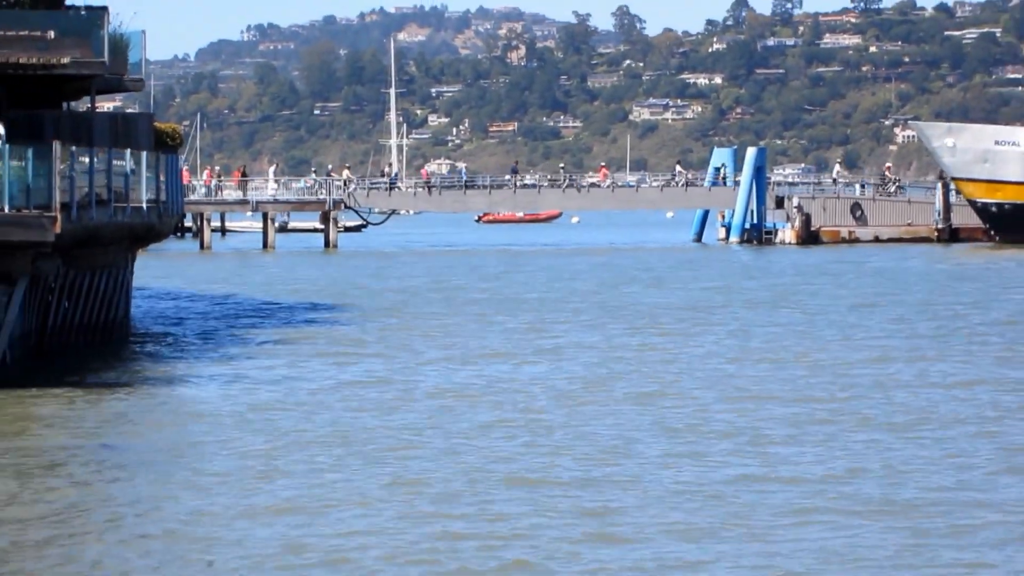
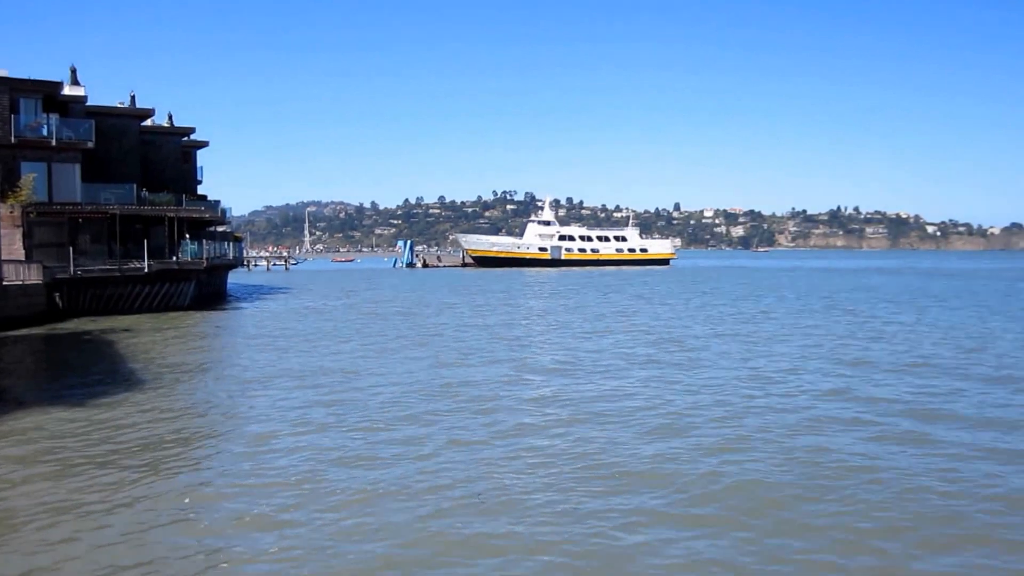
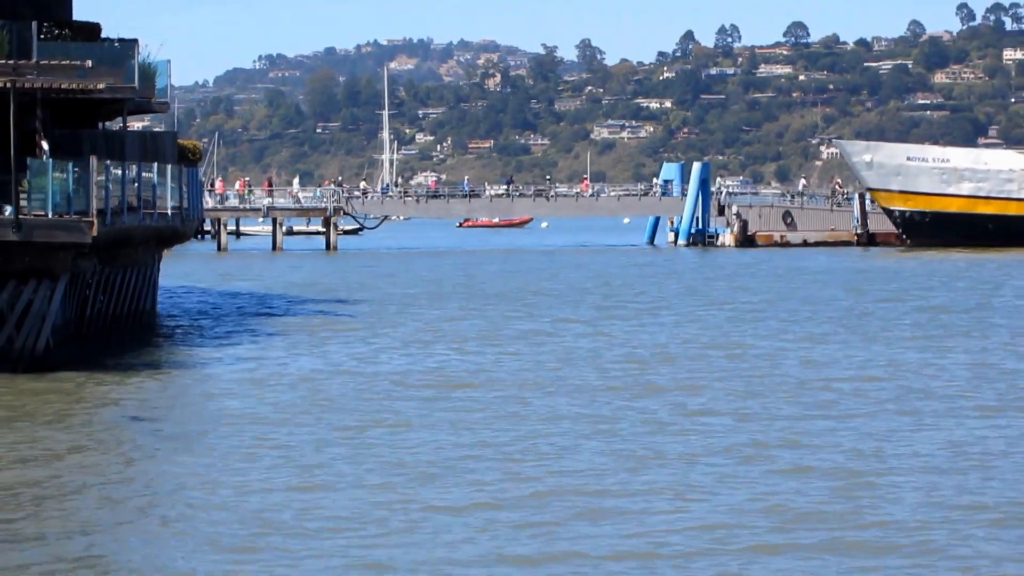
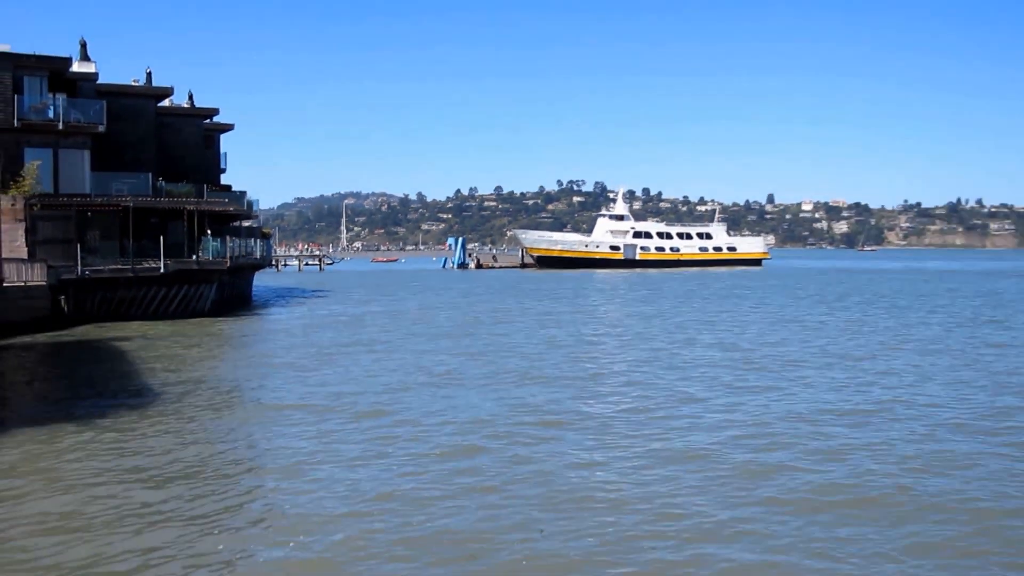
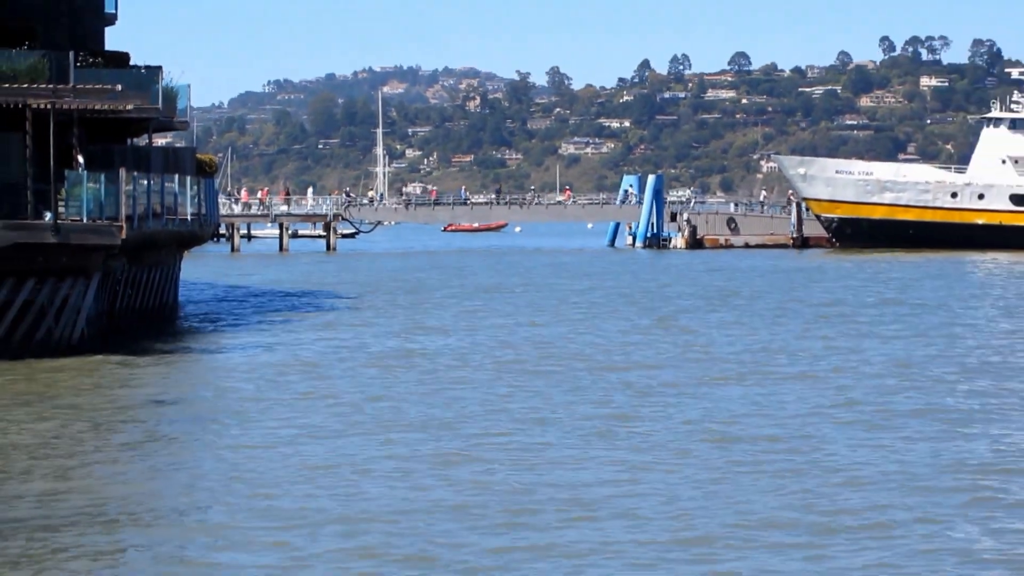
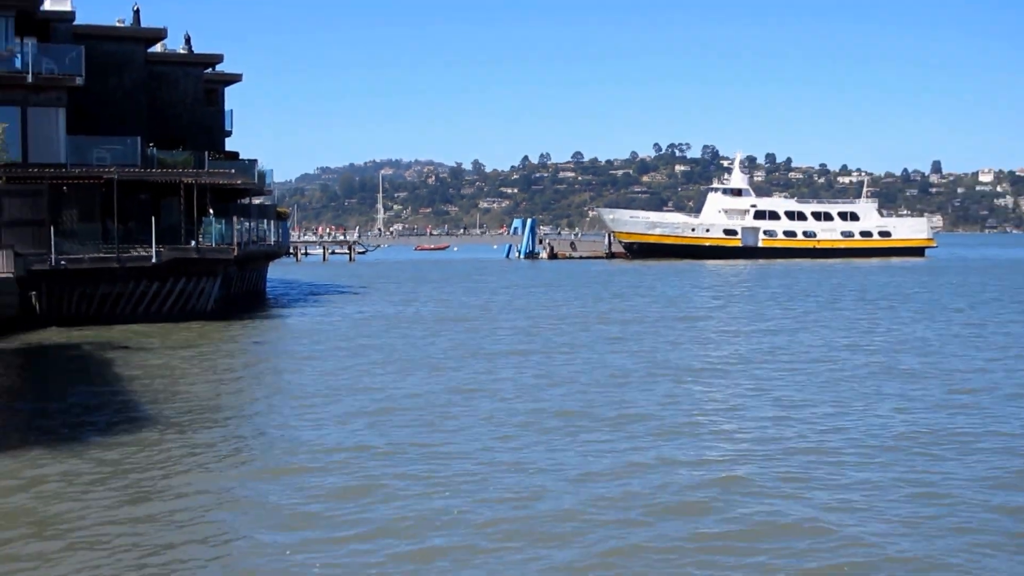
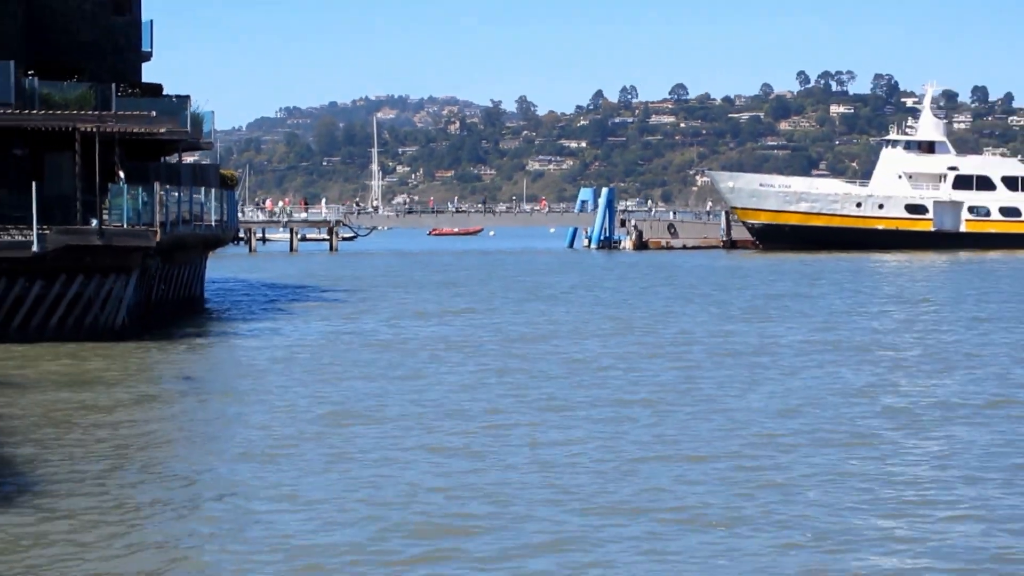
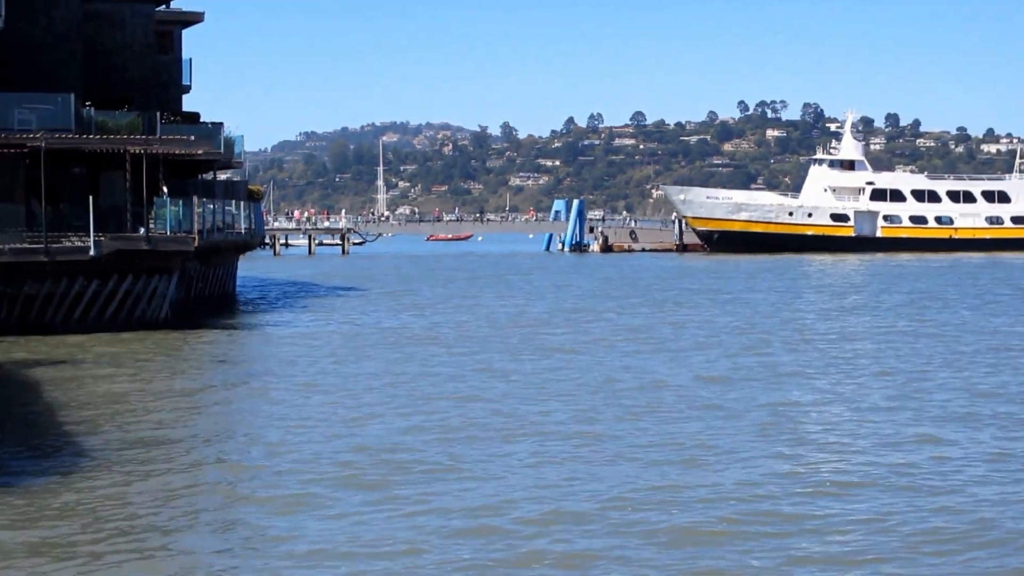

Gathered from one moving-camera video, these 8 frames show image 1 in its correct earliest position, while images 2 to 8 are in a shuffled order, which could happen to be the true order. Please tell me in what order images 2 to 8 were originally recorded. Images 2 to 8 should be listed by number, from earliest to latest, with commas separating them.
3, 5, 7, 8, 6, 4, 2
